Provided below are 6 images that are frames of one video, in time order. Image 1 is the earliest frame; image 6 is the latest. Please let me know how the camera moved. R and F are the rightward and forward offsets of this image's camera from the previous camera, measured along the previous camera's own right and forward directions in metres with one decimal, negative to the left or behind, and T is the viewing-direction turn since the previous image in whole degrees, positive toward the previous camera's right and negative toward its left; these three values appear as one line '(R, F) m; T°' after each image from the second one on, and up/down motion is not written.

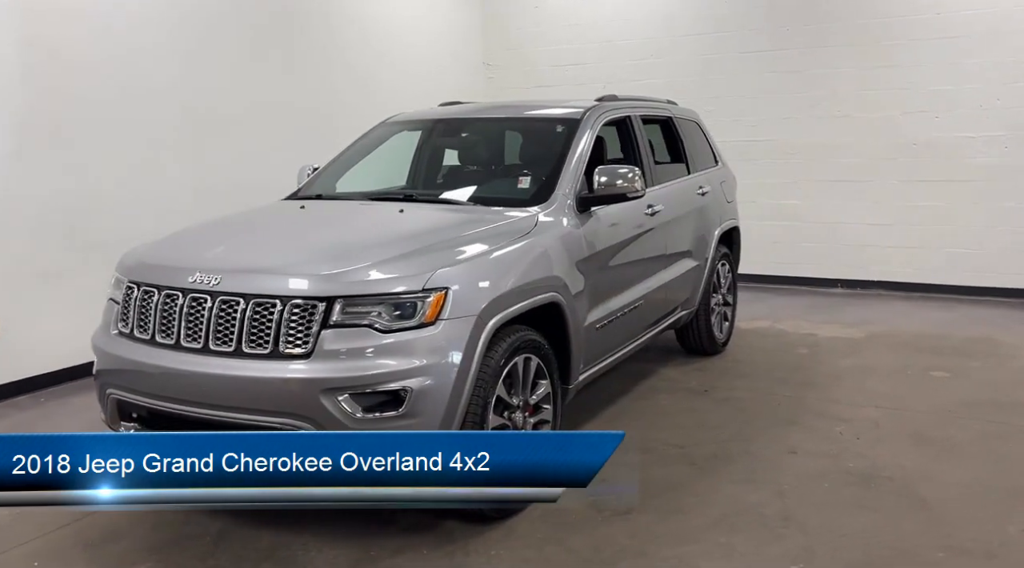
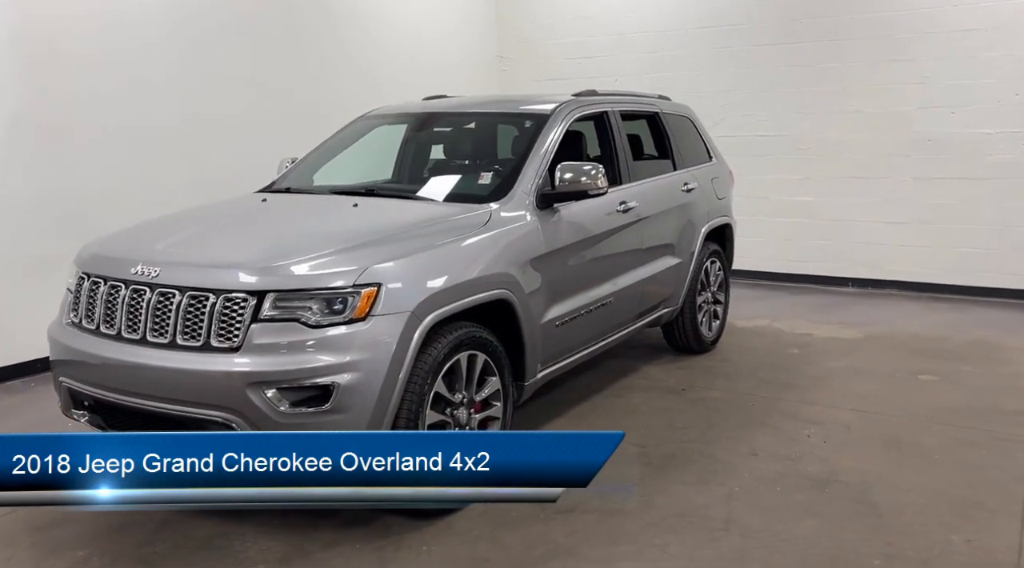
(+0.4, 0.0) m; -3°
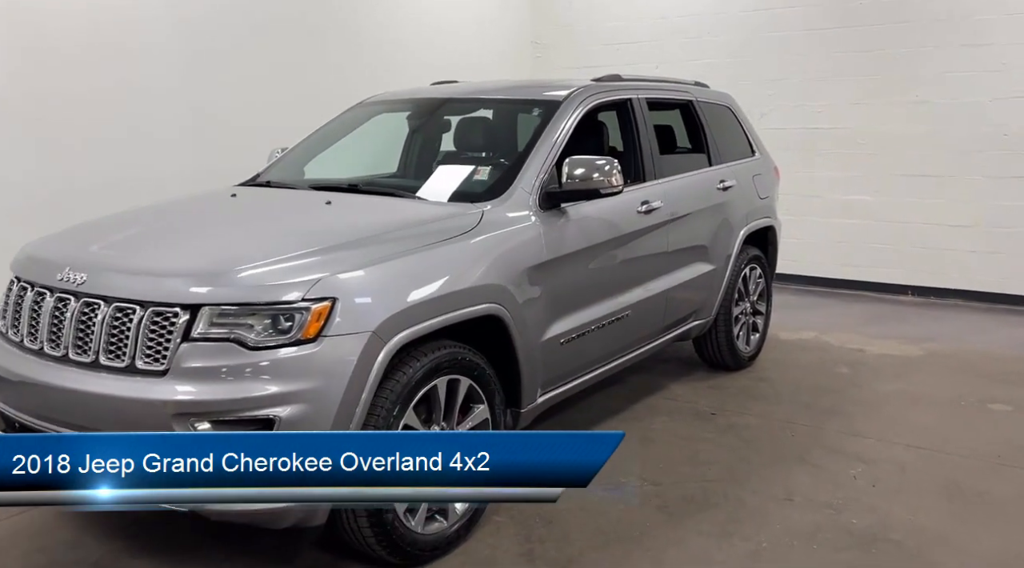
(+0.2, +0.5) m; -3°
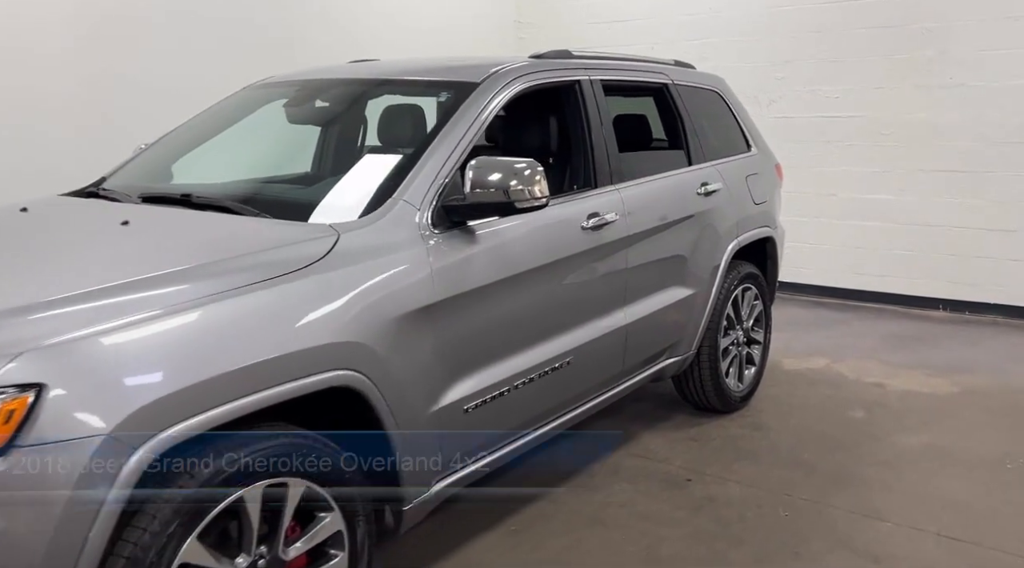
(+0.4, +0.9) m; -1°
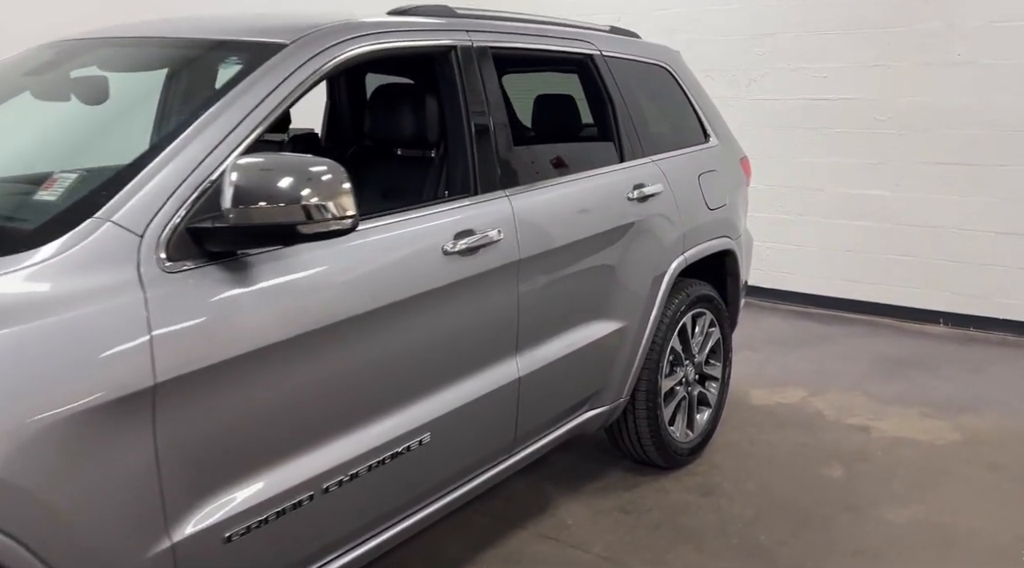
(+0.4, +0.8) m; 0°
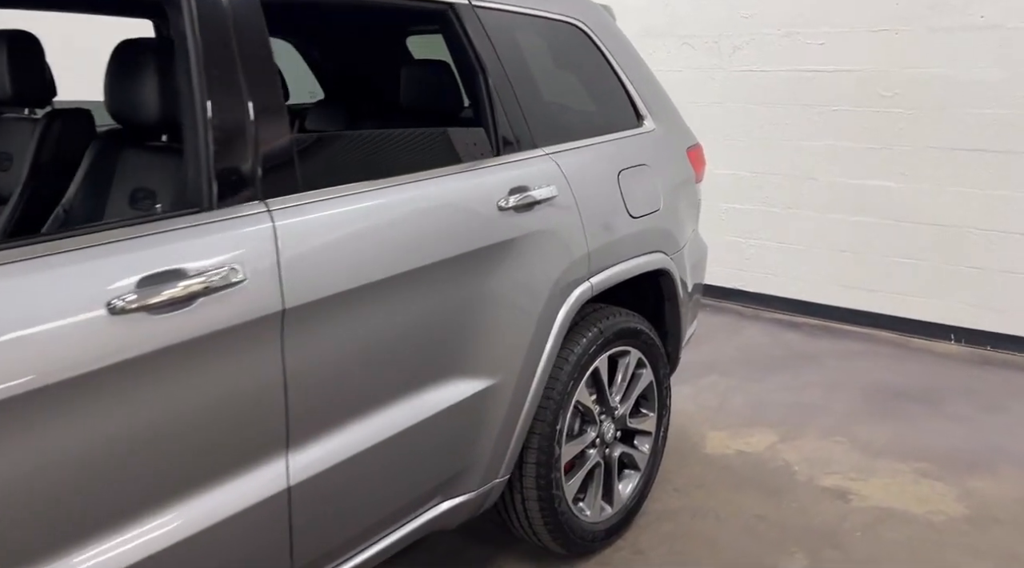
(+0.4, +0.8) m; -1°
